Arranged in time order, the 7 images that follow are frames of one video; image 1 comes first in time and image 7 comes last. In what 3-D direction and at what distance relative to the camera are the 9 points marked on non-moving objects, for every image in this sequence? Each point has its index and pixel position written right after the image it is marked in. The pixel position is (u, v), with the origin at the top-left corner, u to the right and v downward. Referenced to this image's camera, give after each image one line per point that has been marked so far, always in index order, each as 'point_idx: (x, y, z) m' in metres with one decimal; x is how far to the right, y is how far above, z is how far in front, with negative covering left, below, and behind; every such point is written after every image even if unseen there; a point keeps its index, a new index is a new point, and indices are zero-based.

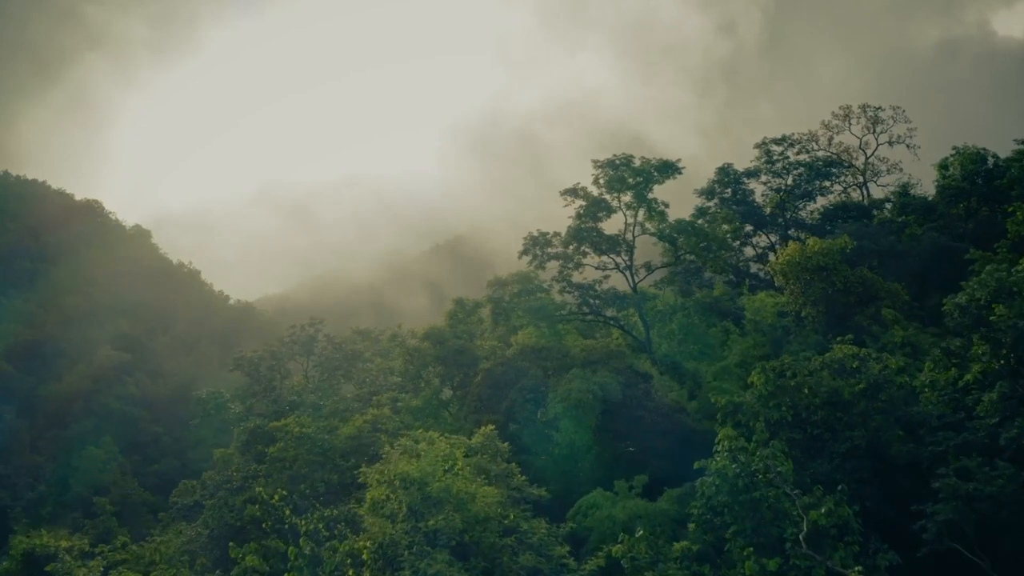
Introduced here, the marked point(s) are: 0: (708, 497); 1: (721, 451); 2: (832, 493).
0: (+4.5, -4.8, +17.2) m
1: (+4.8, -3.7, +17.2) m
2: (+7.5, -4.8, +17.7) m
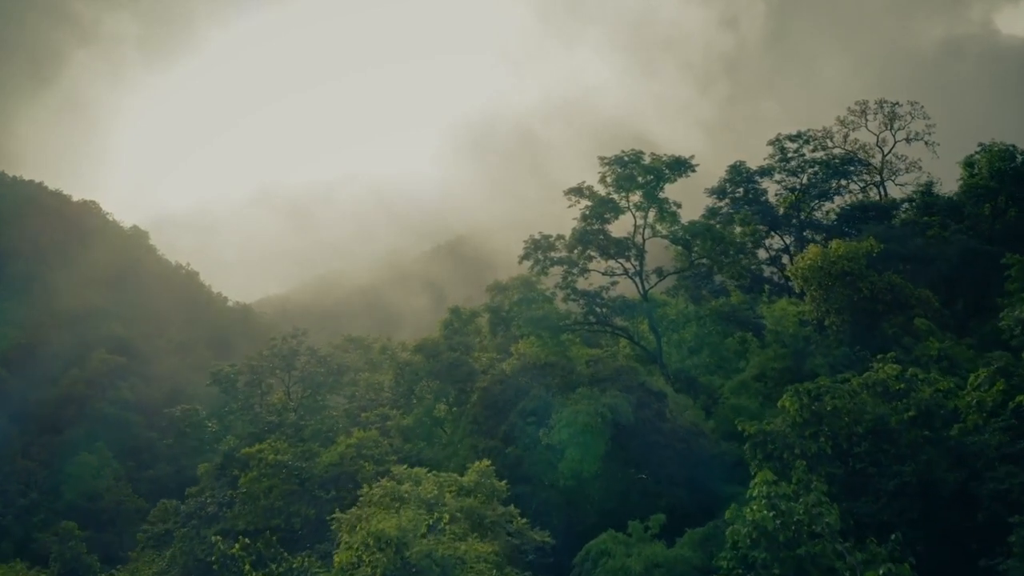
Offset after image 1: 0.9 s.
0: (+4.4, -5.1, +14.6) m
1: (+4.7, -4.0, +14.6) m
2: (+7.5, -5.1, +15.1) m
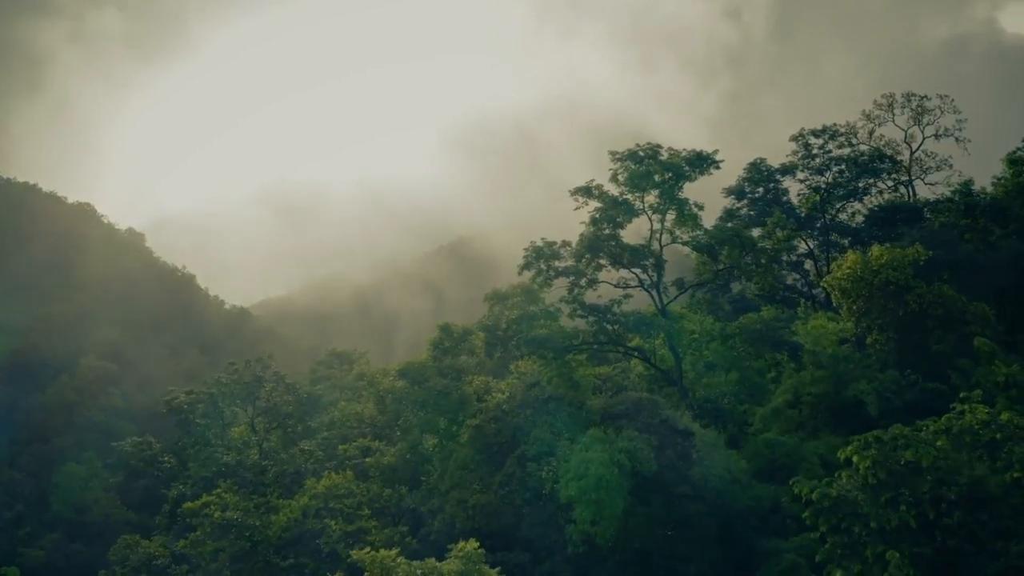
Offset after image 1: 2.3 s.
0: (+4.3, -5.5, +10.7) m
1: (+4.7, -4.5, +10.7) m
2: (+7.4, -5.6, +11.2) m
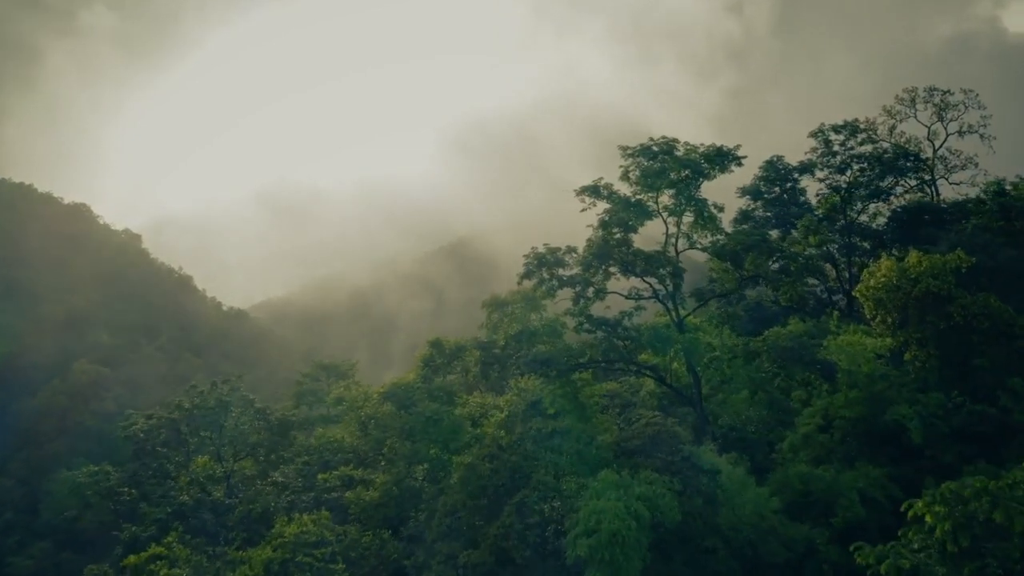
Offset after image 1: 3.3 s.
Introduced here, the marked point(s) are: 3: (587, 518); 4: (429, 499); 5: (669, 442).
0: (+4.3, -5.9, +7.9) m
1: (+4.6, -4.8, +7.9) m
2: (+7.3, -5.9, +8.4) m
3: (+1.5, -4.4, +15.0) m
4: (-2.1, -5.5, +19.4) m
5: (+3.7, -3.6, +17.5) m
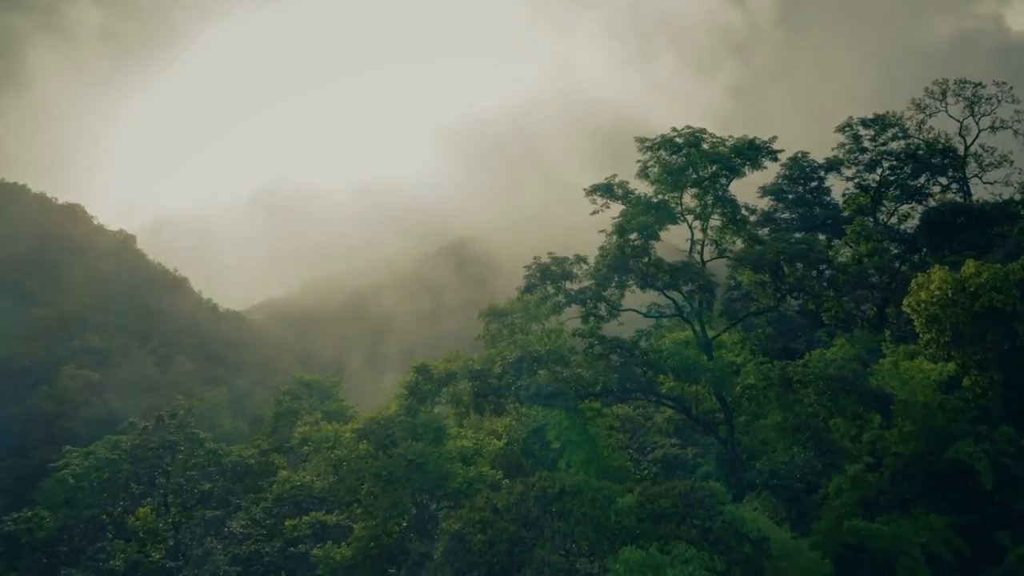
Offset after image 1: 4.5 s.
0: (+4.2, -6.3, +4.5) m
1: (+4.6, -5.3, +4.5) m
2: (+7.3, -6.4, +5.0) m
3: (+1.5, -4.9, +11.5) m
4: (-2.2, -6.0, +16.0) m
5: (+3.6, -4.1, +14.1) m
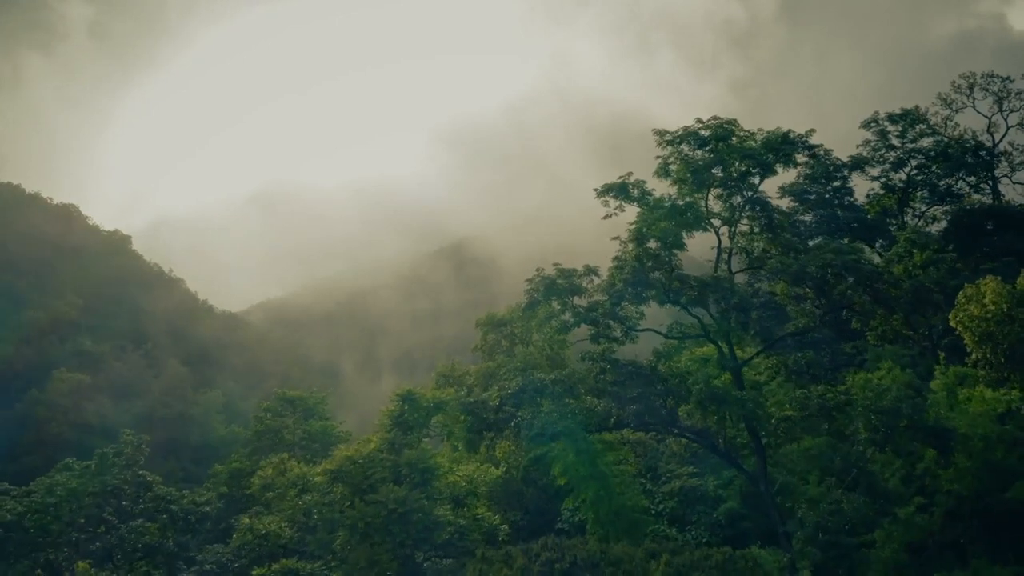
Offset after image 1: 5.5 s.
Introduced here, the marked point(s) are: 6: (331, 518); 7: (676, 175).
0: (+4.2, -6.7, +1.8) m
1: (+4.5, -5.6, +1.8) m
2: (+7.3, -6.7, +2.3) m
3: (+1.5, -5.2, +8.9) m
4: (-2.2, -6.3, +13.3) m
5: (+3.6, -4.4, +11.4) m
6: (-3.9, -5.0, +16.3) m
7: (+3.9, +2.7, +17.8) m
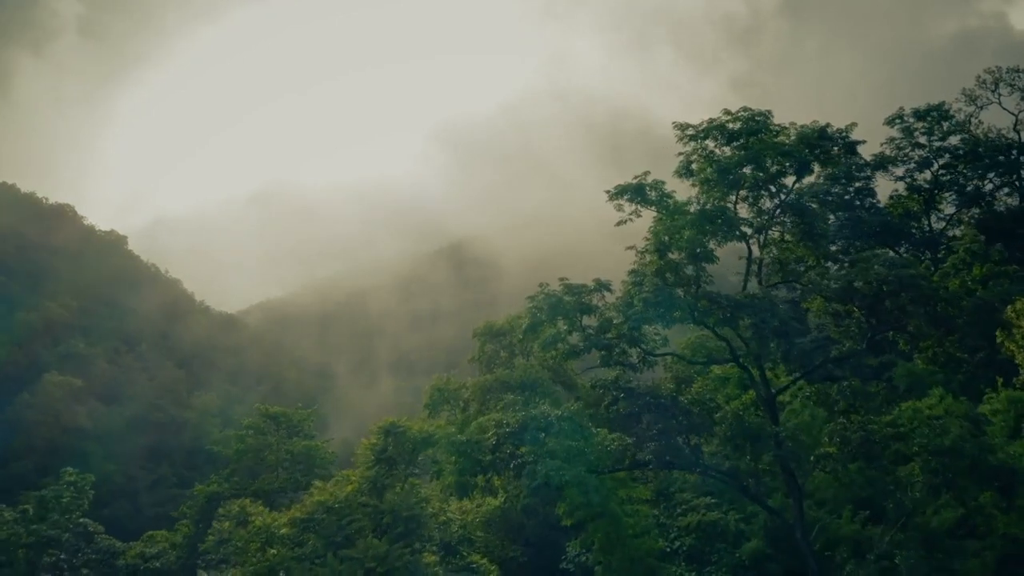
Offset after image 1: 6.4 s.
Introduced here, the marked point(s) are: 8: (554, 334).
0: (+4.2, -7.0, -0.4) m
1: (+4.5, -6.0, -0.4) m
2: (+7.3, -7.1, +0.1) m
3: (+1.5, -5.6, +6.6) m
4: (-2.2, -6.7, +11.1) m
5: (+3.6, -4.8, +9.2) m
6: (-3.9, -5.4, +14.1) m
7: (+3.9, +2.3, +15.5) m
8: (+0.9, -0.9, +15.3) m
